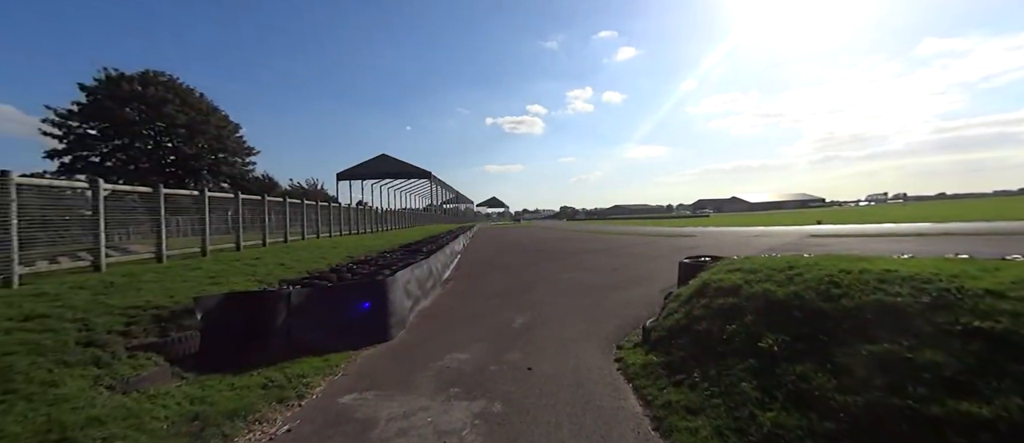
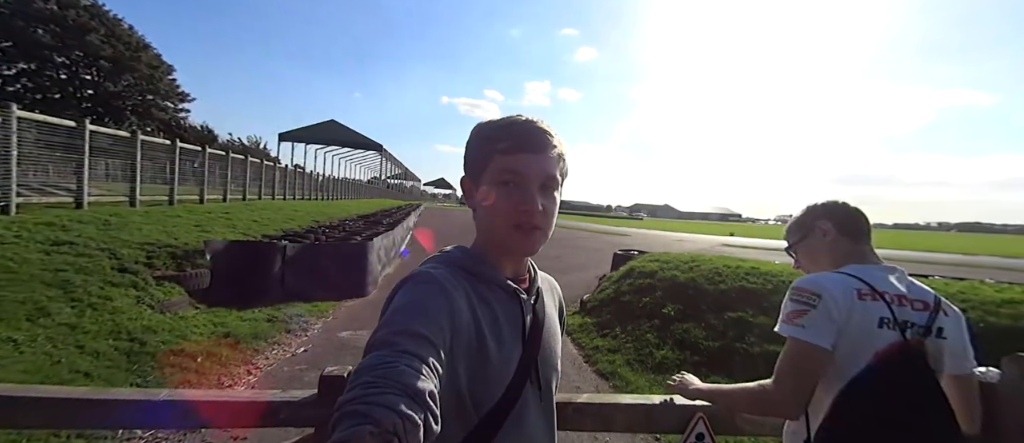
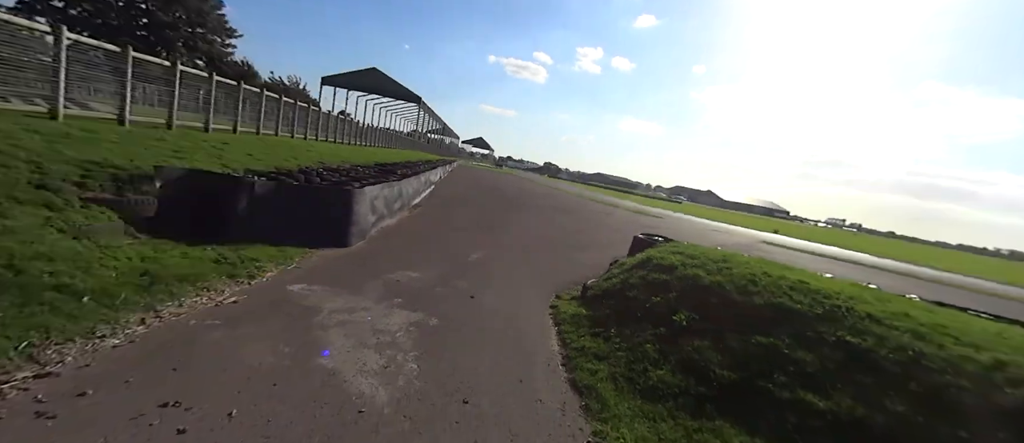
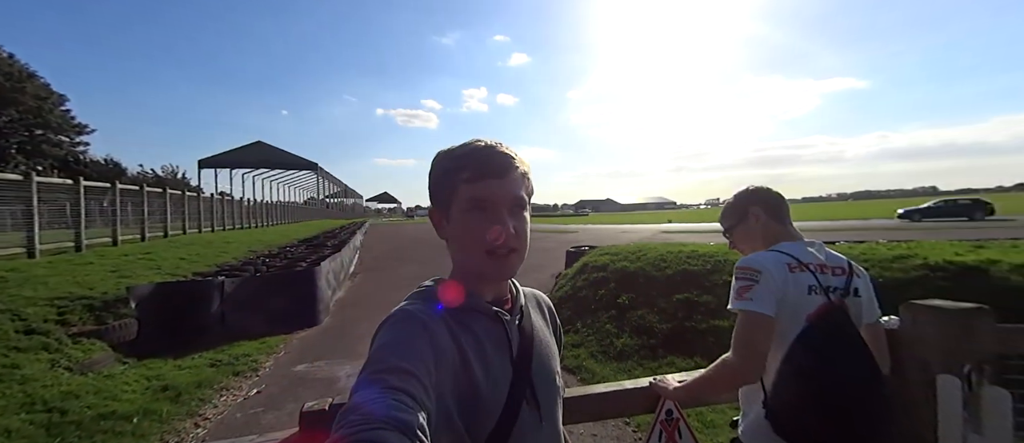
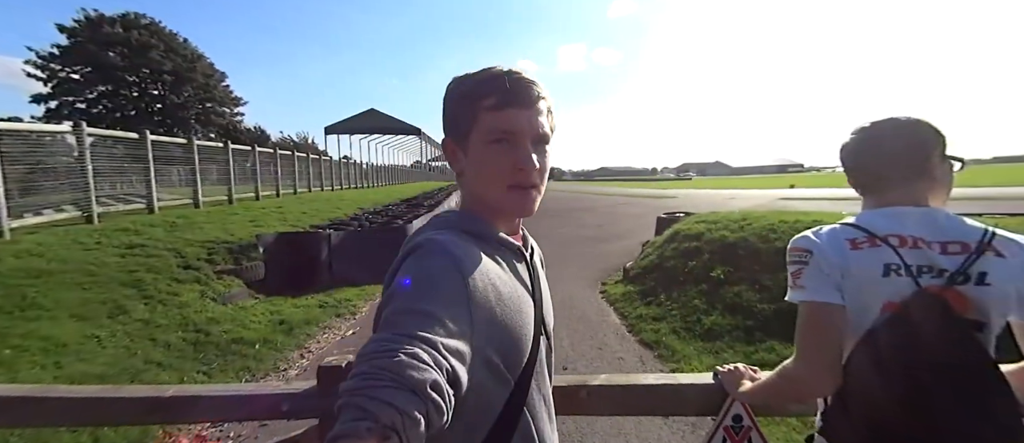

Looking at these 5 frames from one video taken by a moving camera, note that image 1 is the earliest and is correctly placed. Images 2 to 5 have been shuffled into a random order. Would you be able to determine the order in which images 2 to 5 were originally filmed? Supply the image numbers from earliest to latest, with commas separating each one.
3, 5, 2, 4
